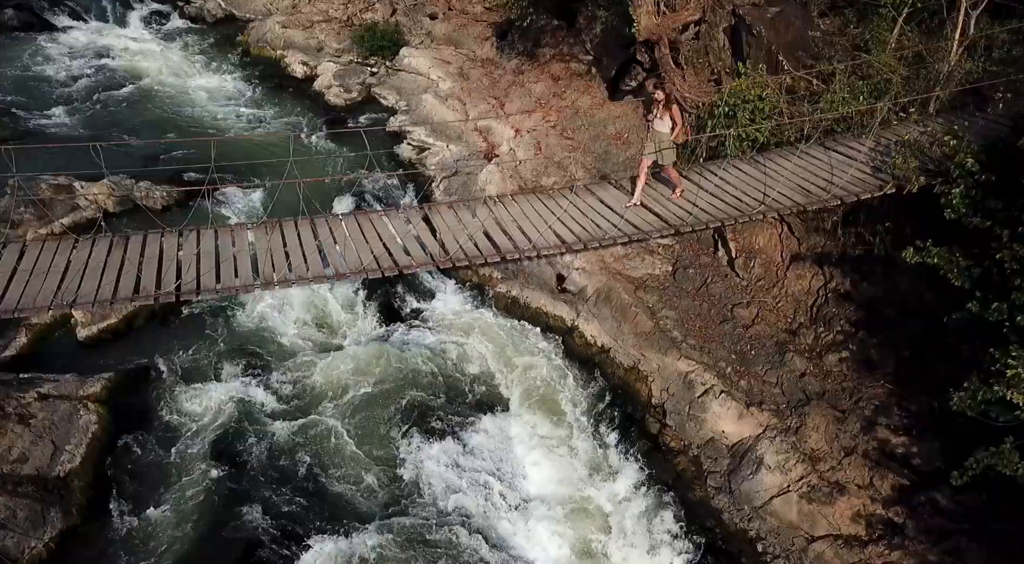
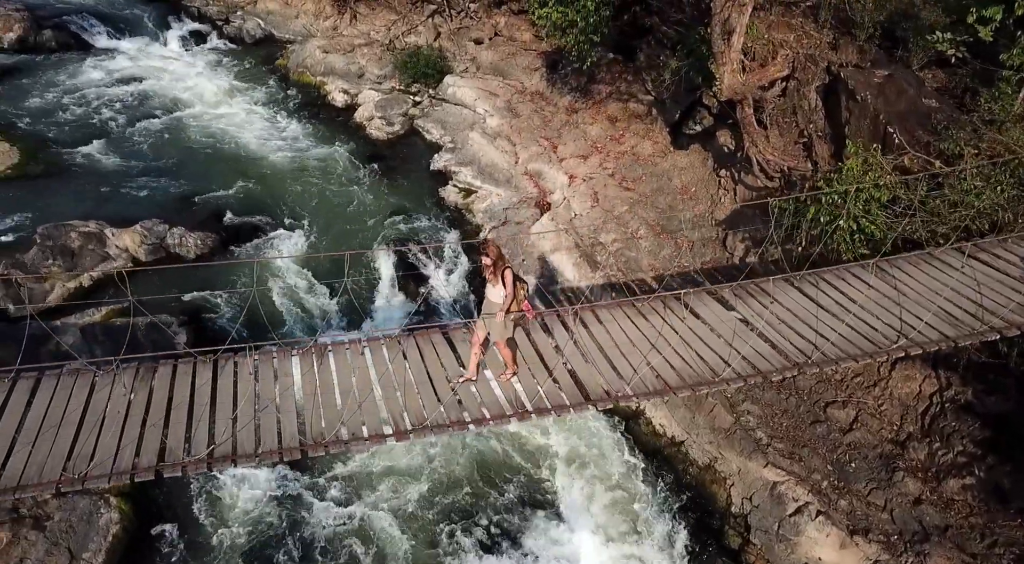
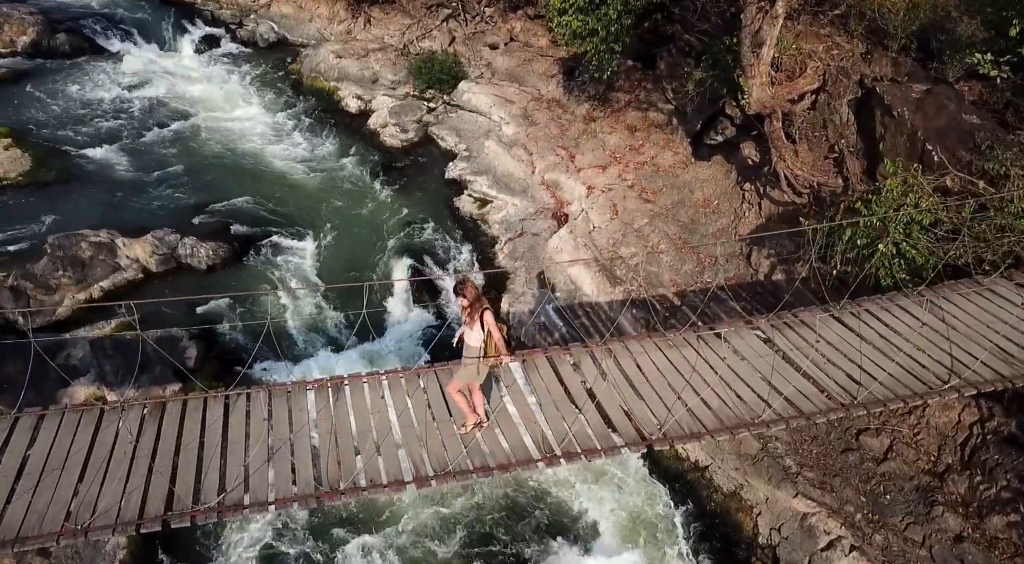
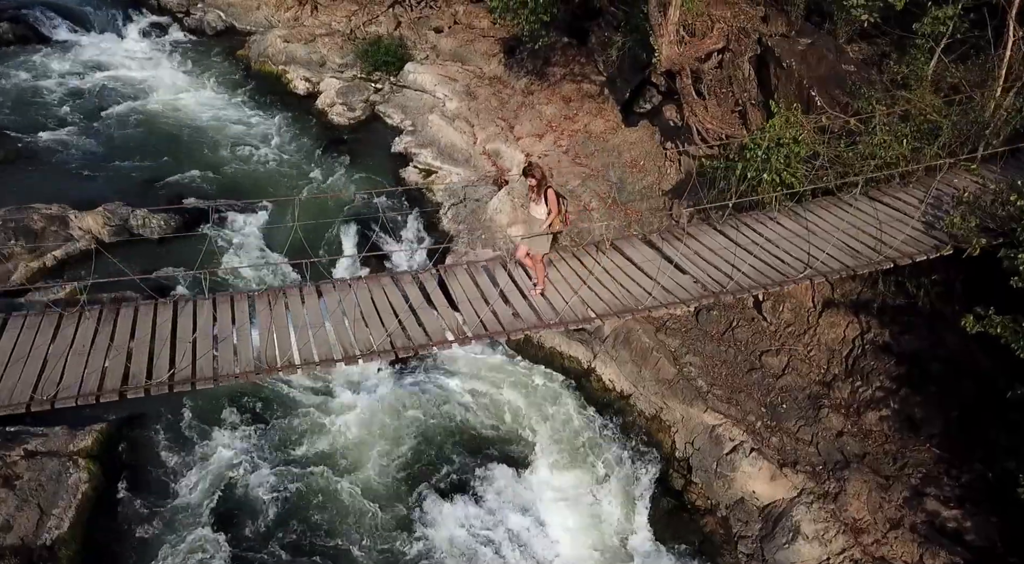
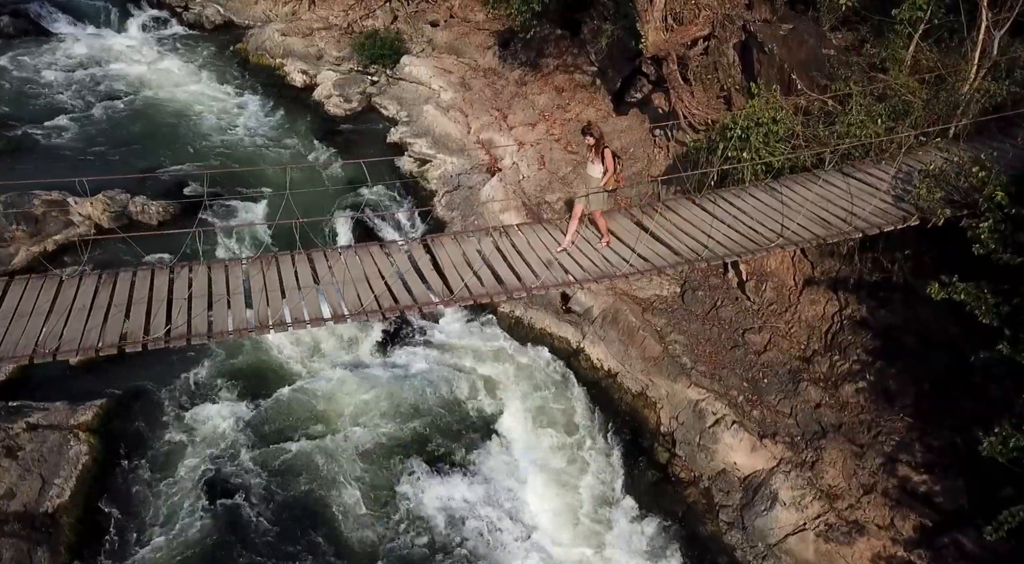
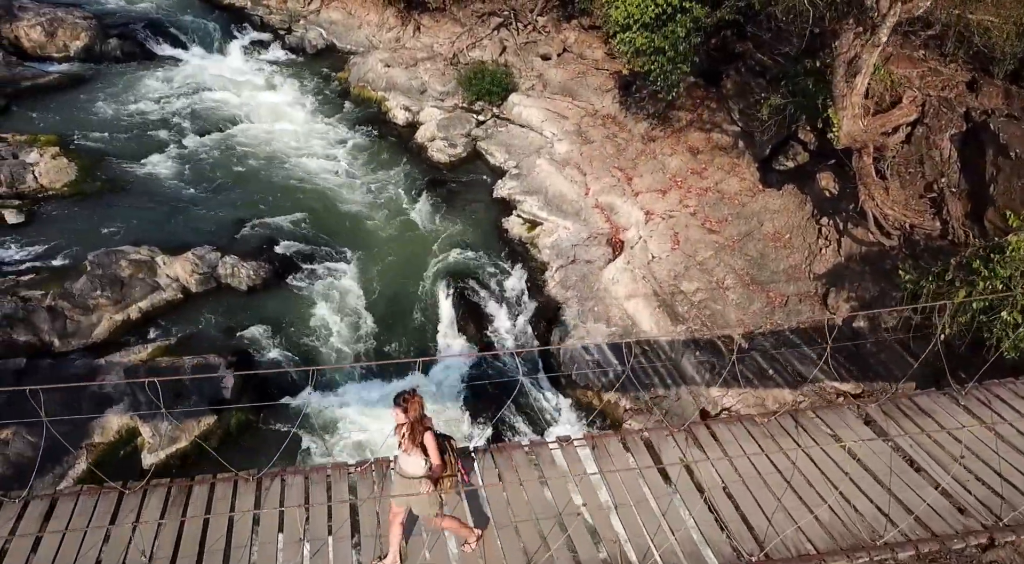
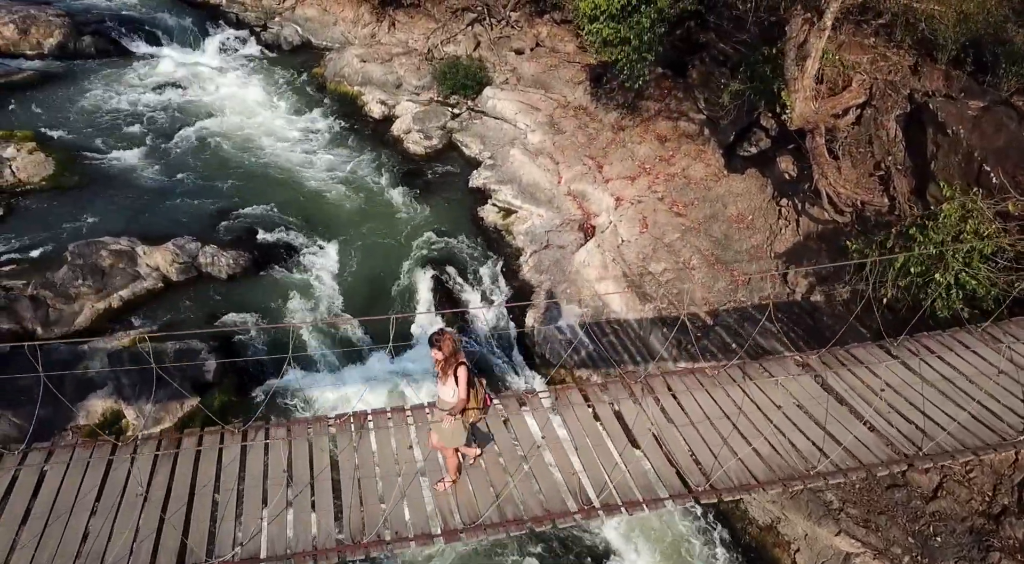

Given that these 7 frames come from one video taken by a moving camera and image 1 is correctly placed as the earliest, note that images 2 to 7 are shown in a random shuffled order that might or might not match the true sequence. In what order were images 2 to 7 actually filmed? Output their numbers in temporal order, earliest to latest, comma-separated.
5, 4, 2, 3, 7, 6
